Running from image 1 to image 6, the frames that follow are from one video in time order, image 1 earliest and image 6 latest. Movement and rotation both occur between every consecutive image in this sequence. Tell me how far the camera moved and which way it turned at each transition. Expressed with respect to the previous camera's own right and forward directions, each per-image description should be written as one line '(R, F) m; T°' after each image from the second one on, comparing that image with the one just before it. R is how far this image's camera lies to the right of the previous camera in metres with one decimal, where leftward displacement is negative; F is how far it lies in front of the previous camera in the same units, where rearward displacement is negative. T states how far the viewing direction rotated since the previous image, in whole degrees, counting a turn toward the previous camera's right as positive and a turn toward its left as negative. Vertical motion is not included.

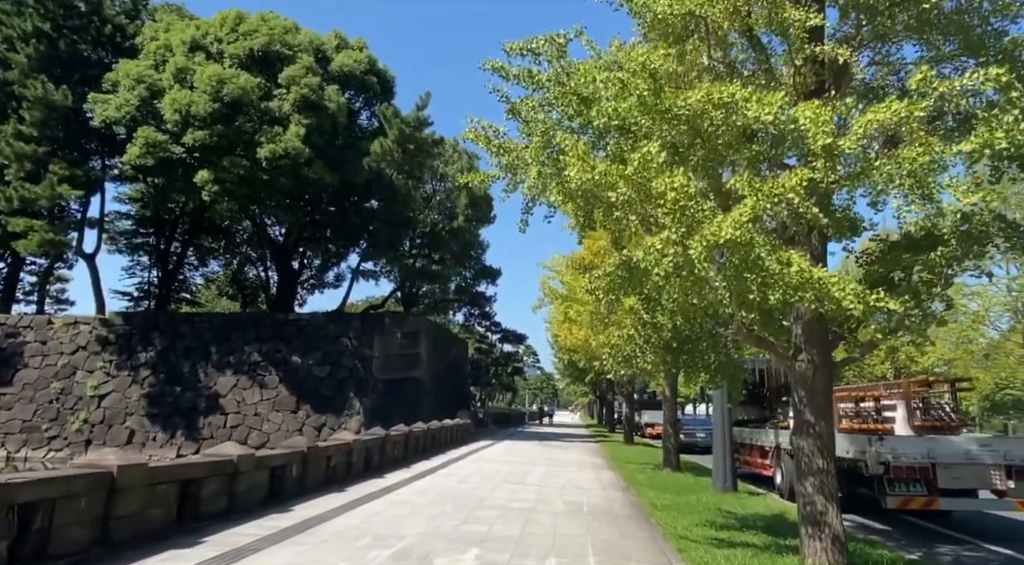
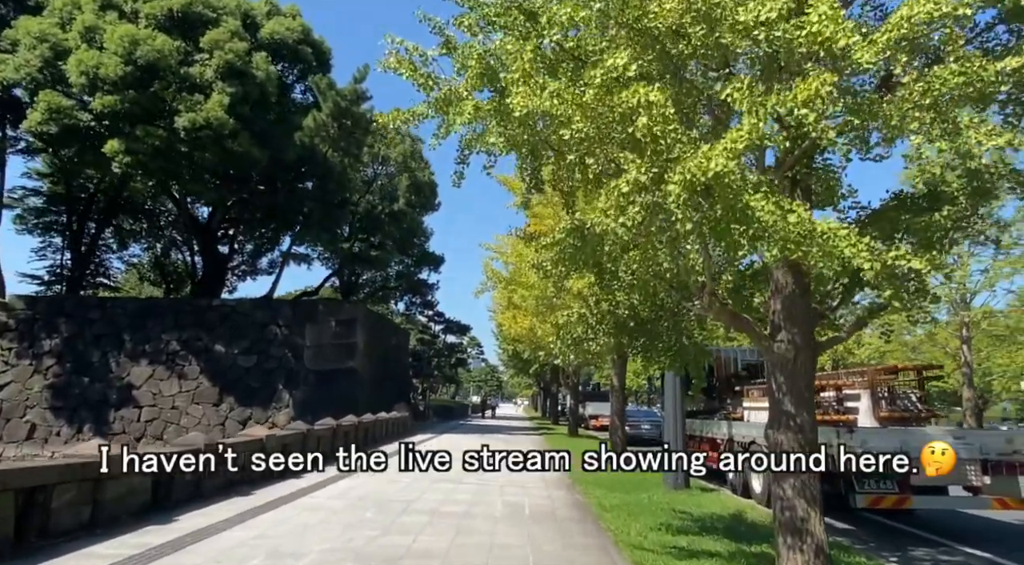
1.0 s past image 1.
(+0.2, +1.4) m; +5°
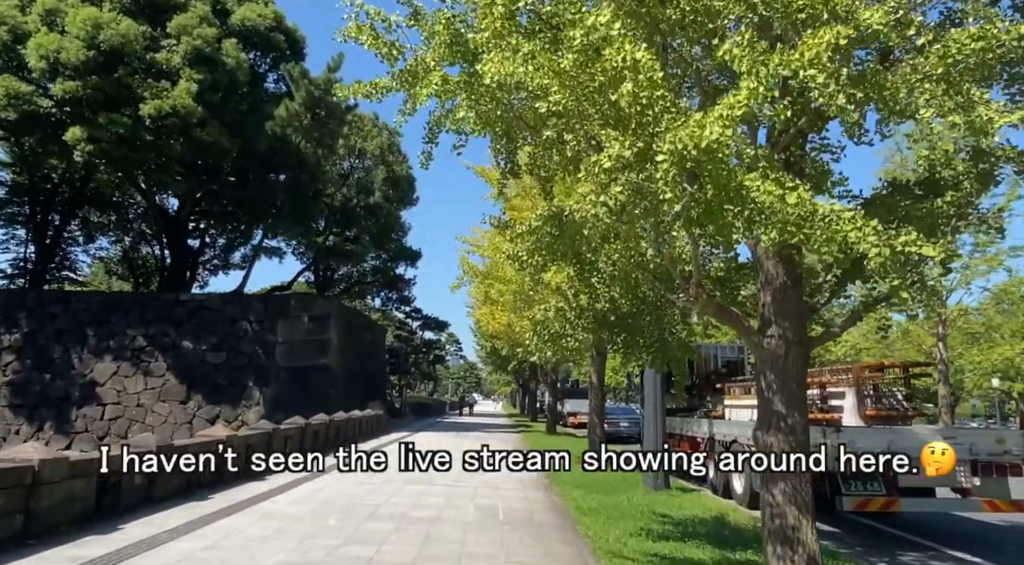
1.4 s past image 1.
(+0.1, +0.5) m; +2°
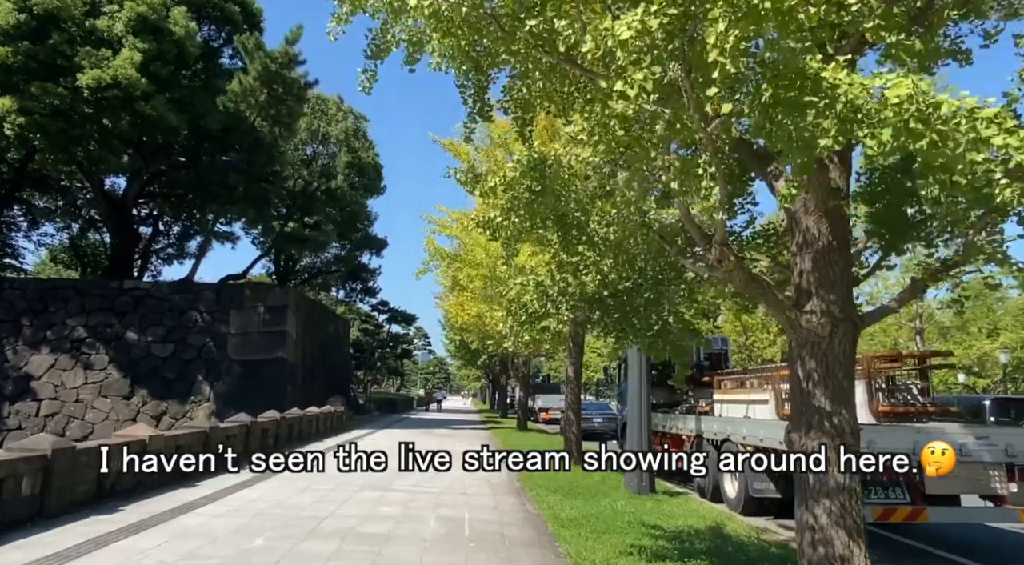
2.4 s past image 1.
(0.0, +1.4) m; +3°
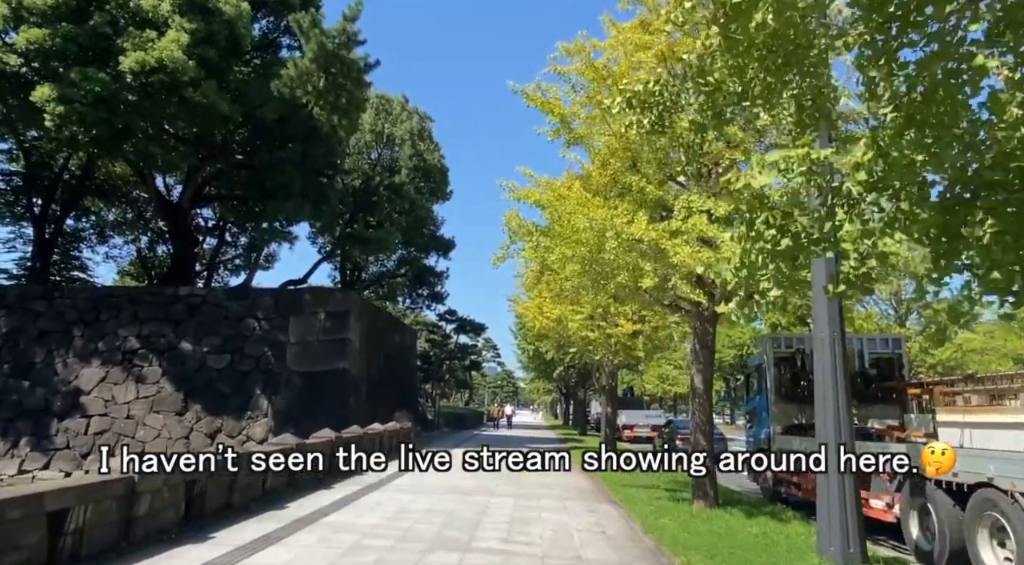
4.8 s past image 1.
(-0.8, +3.5) m; -6°
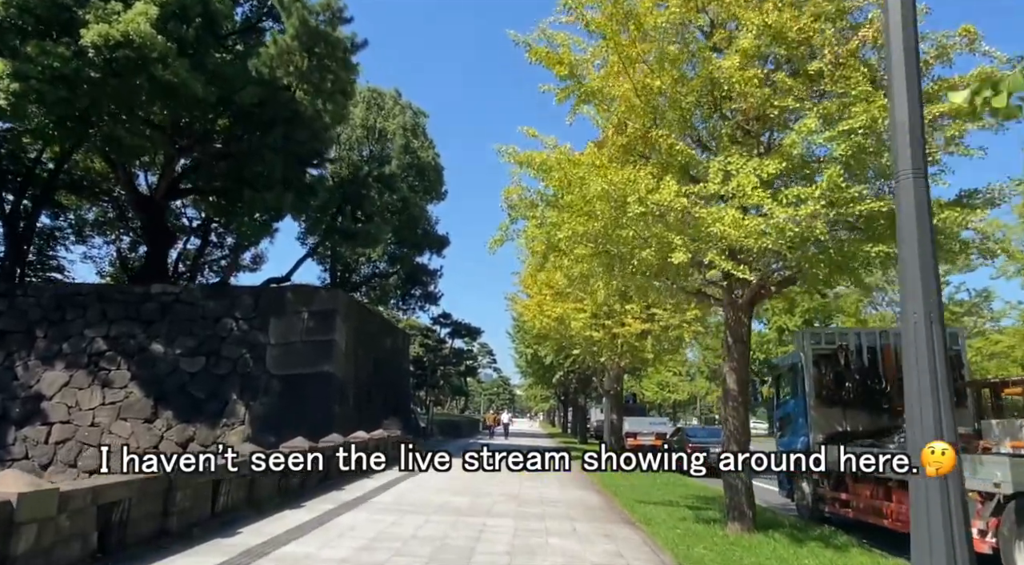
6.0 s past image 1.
(-0.1, +1.8) m; 0°
